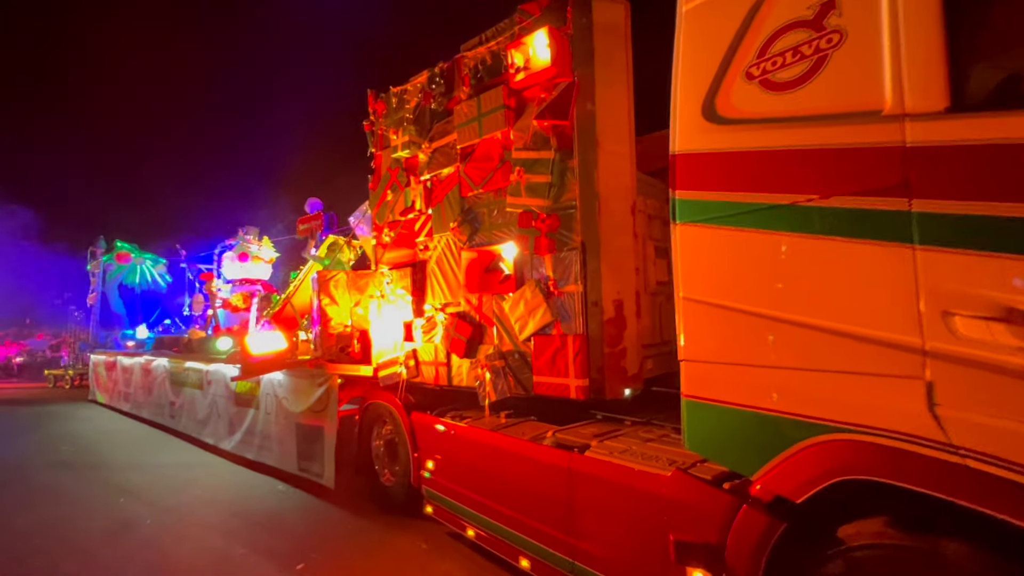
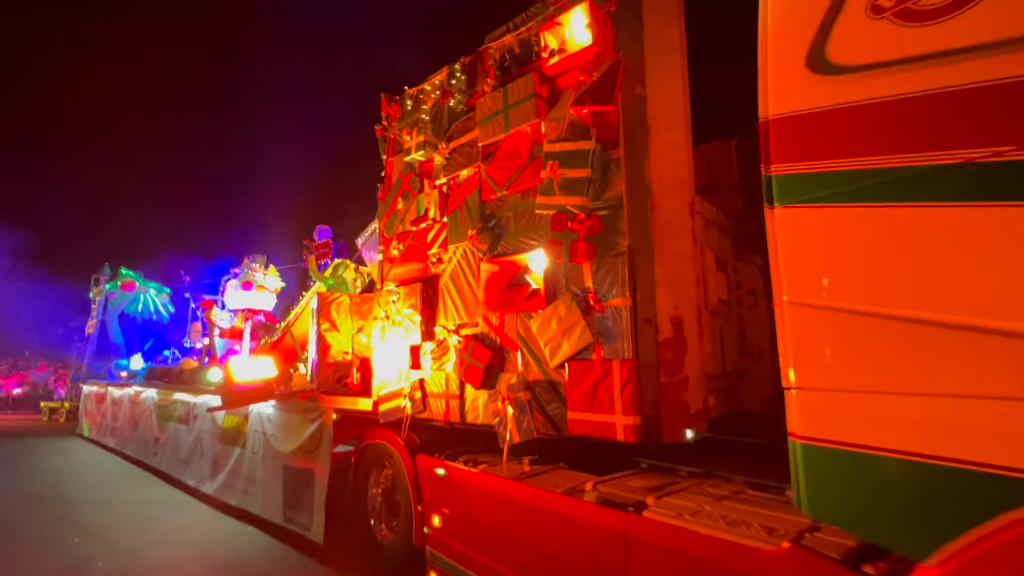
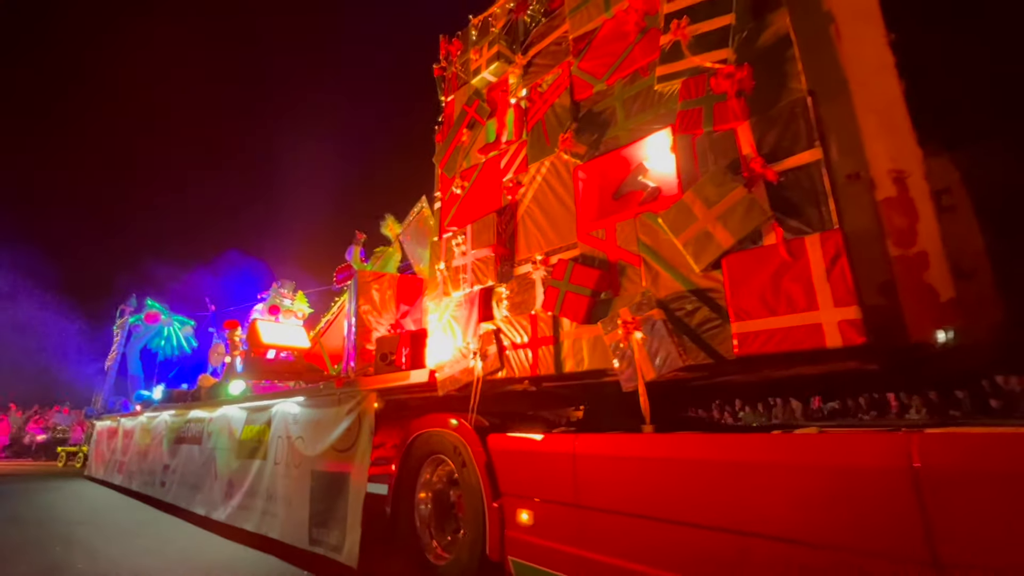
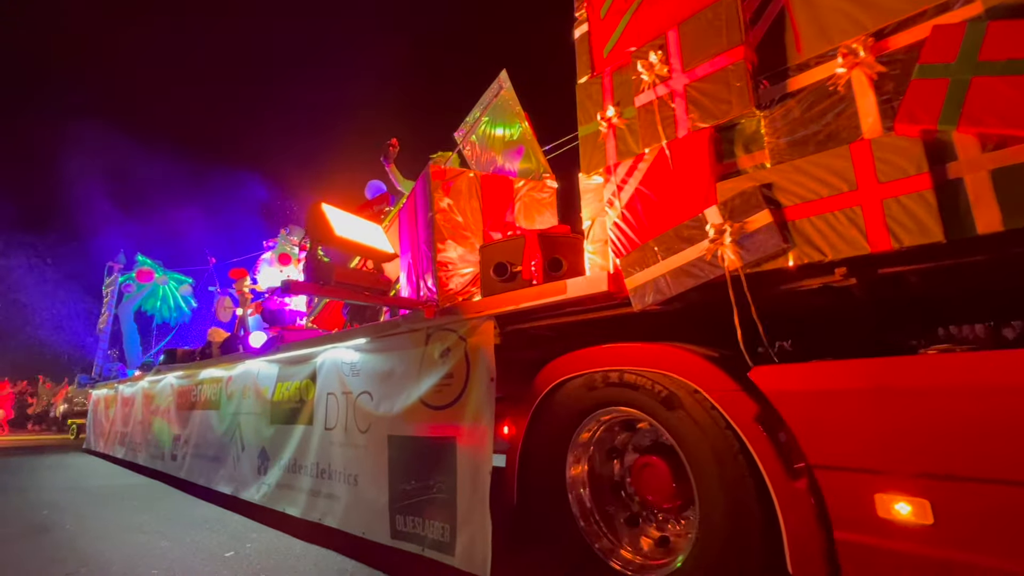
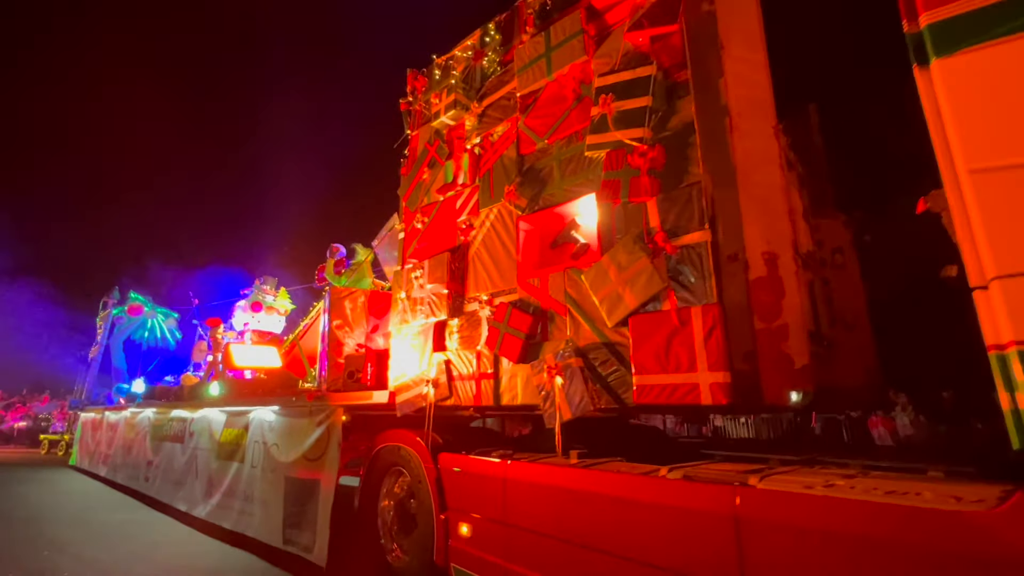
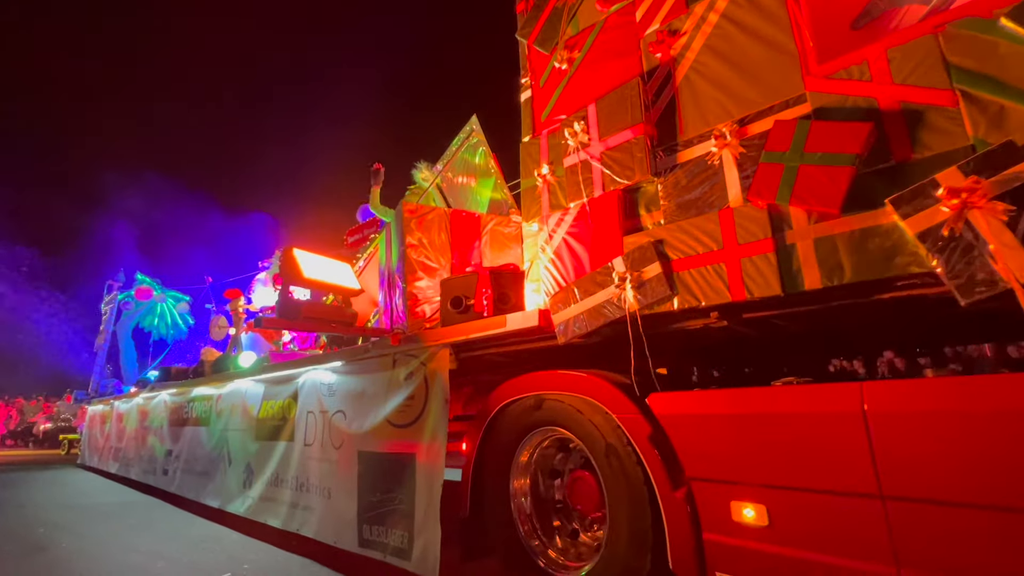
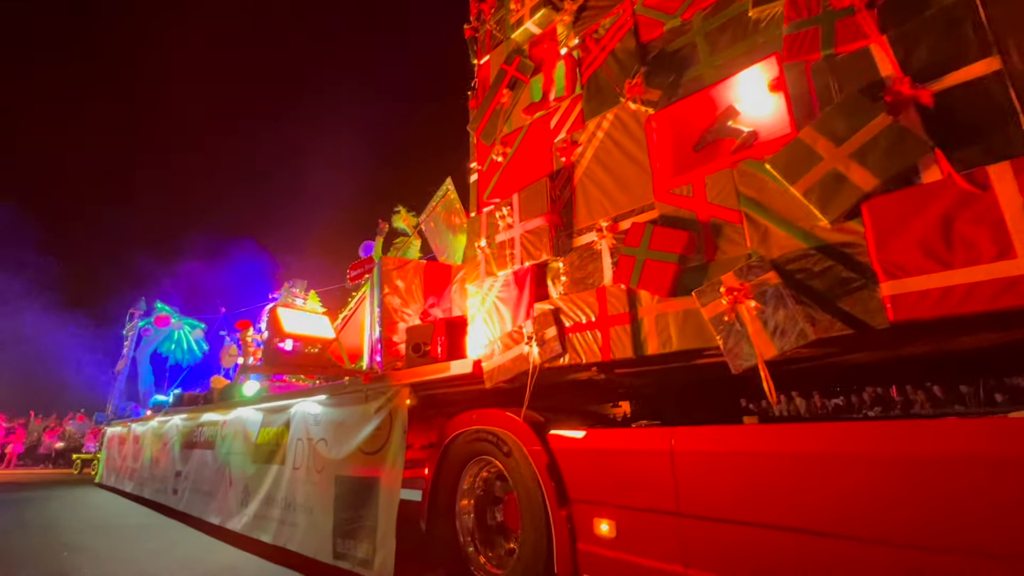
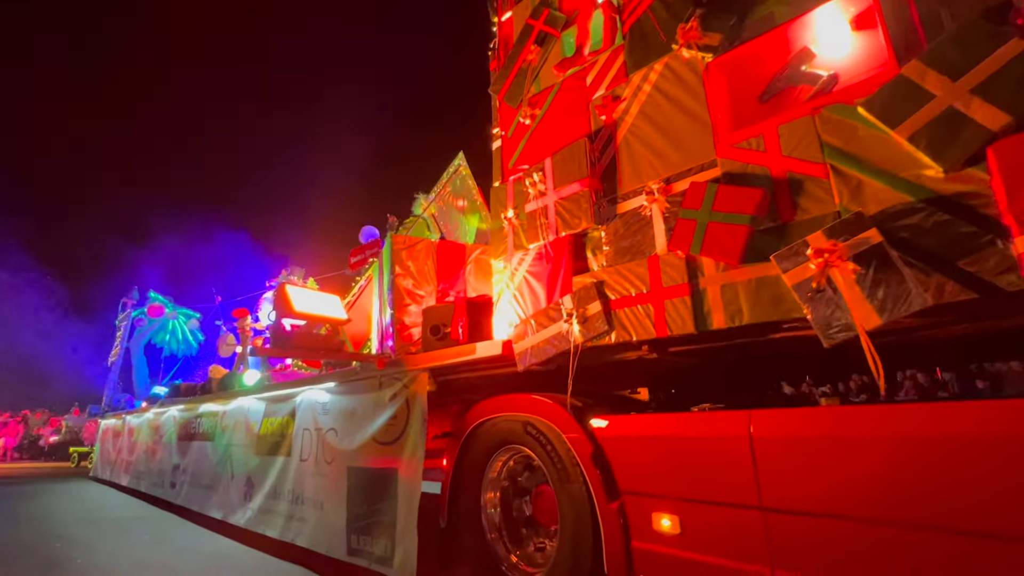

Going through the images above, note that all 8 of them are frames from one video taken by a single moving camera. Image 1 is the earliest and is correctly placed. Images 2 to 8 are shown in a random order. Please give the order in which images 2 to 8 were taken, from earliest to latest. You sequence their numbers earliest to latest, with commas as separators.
2, 5, 3, 7, 8, 6, 4
